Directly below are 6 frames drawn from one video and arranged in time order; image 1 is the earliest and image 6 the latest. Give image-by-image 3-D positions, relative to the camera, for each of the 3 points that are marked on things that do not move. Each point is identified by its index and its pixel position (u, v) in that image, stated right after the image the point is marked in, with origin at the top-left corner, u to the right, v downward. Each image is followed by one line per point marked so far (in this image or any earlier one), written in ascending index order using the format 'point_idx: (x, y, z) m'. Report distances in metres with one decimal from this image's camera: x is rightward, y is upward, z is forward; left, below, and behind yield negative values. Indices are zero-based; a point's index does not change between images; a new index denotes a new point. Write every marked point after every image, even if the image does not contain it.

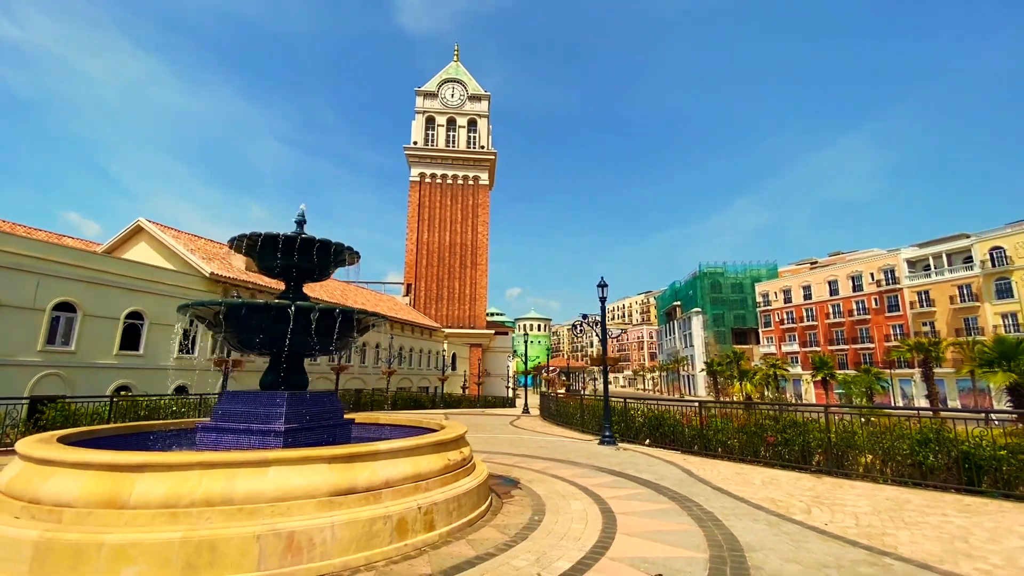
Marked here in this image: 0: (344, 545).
0: (-1.4, -2.2, +3.9) m
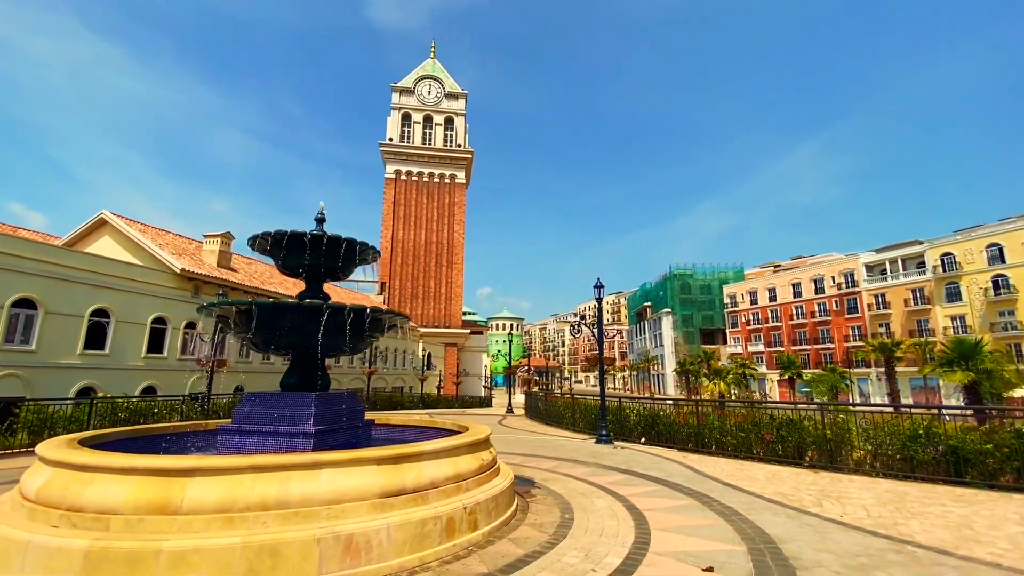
0: (-1.0, -2.2, +3.9) m
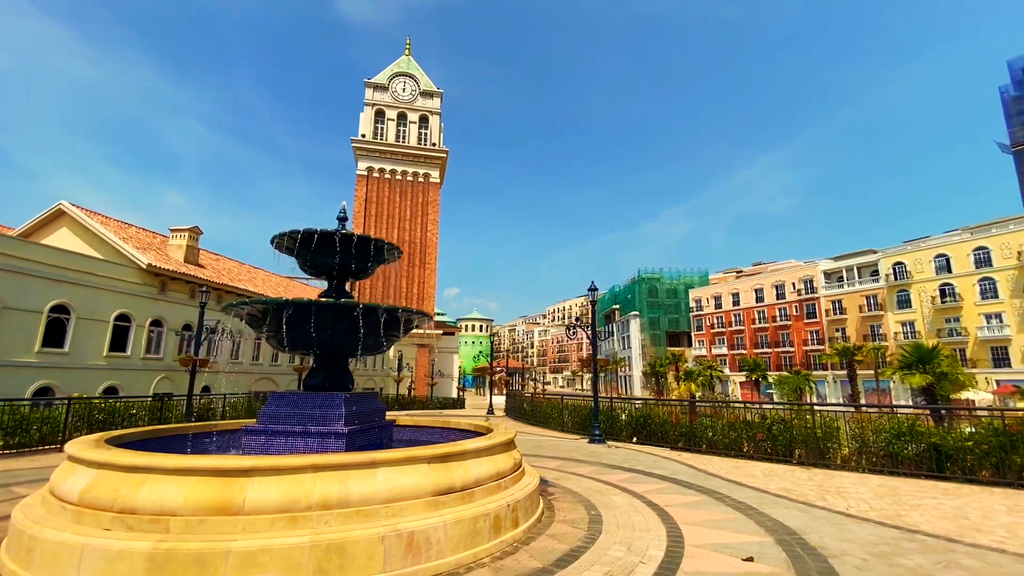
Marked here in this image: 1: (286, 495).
0: (-0.5, -2.2, +3.9) m
1: (-1.7, -1.6, +3.6) m
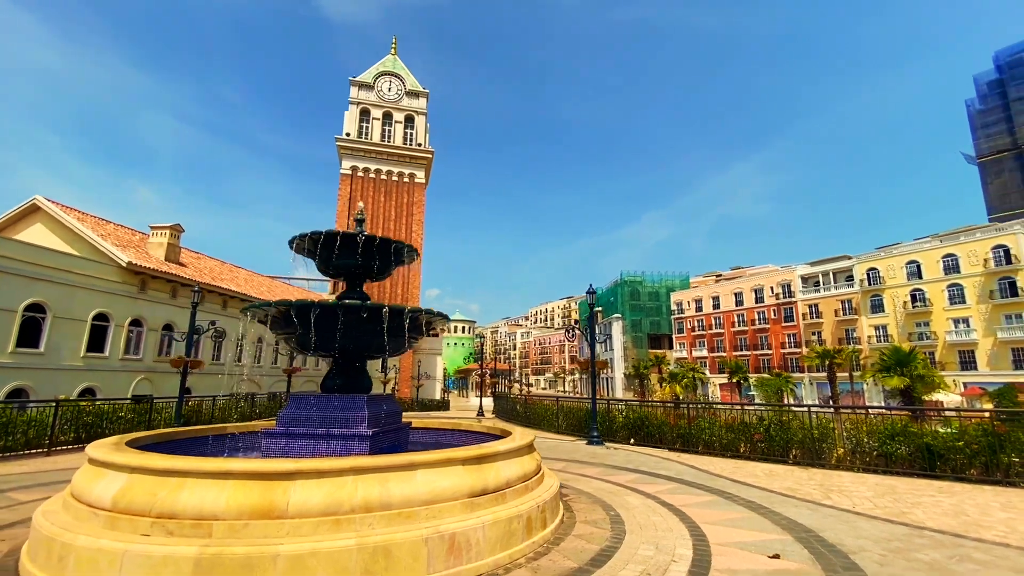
0: (-0.2, -2.2, +4.0) m
1: (-1.4, -1.6, +3.6) m
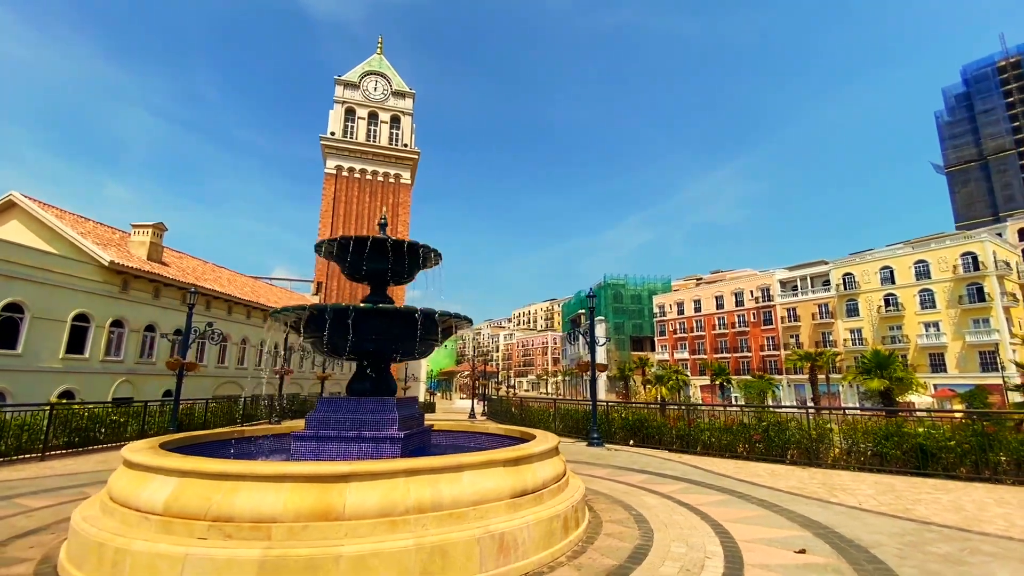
0: (+0.2, -2.3, +4.1) m
1: (-1.0, -1.7, +3.6) m
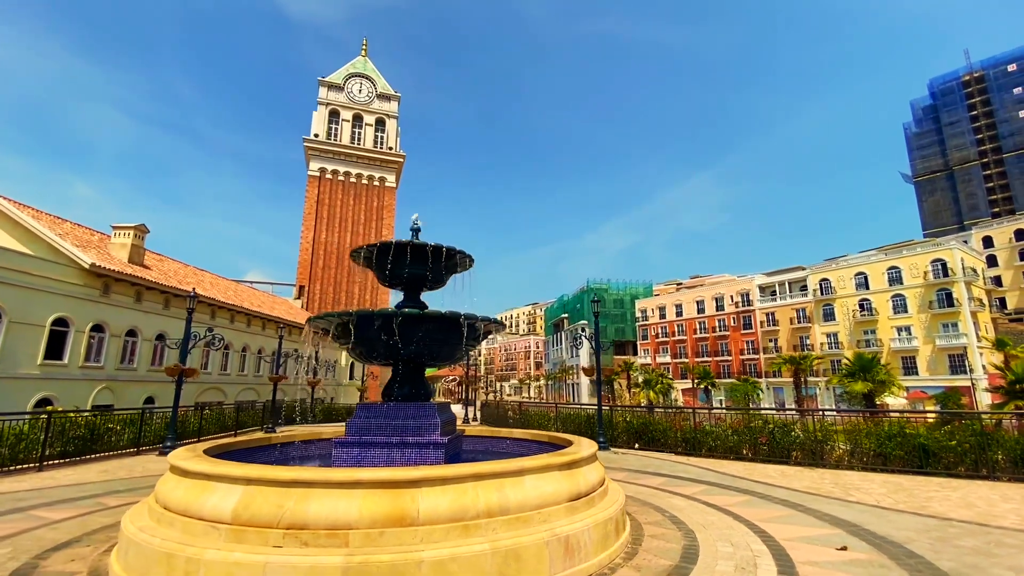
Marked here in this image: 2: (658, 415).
0: (+0.7, -2.3, +4.2) m
1: (-0.5, -1.7, +3.7) m
2: (+4.3, -3.6, +13.2) m
